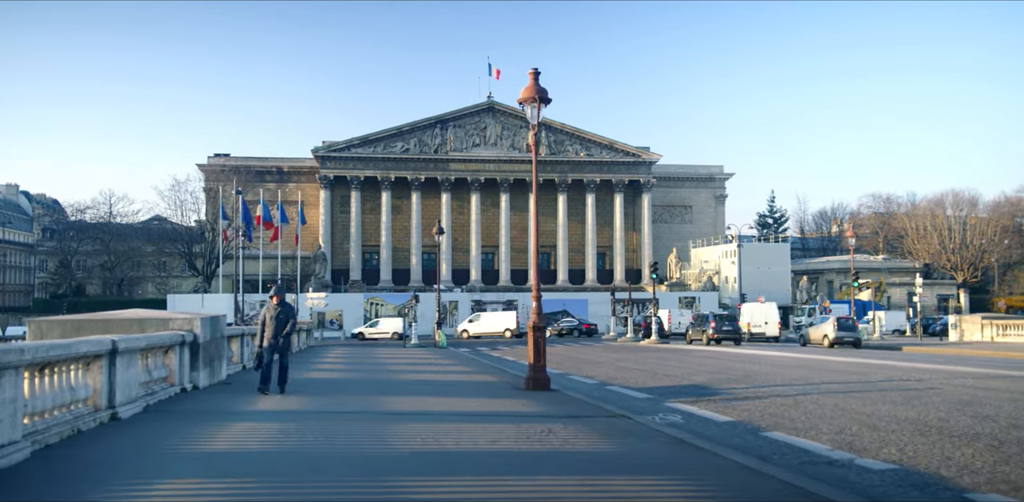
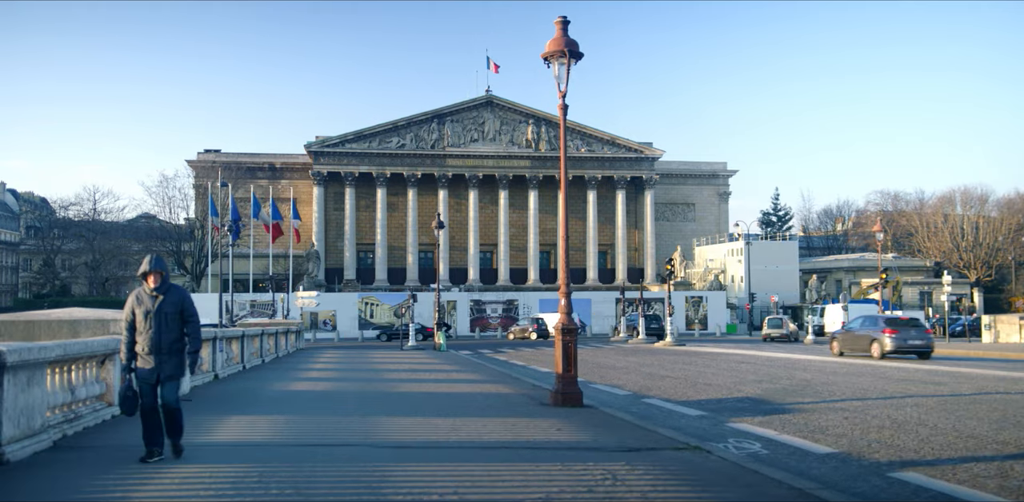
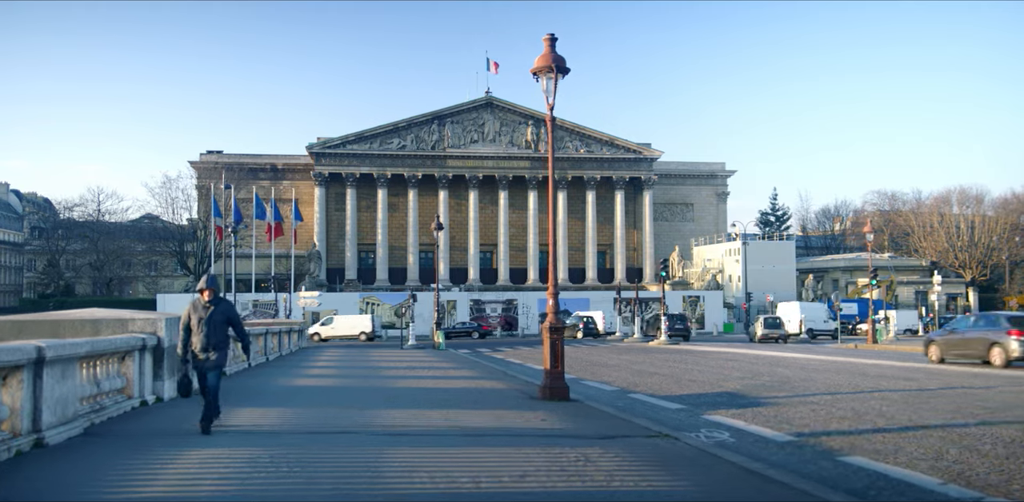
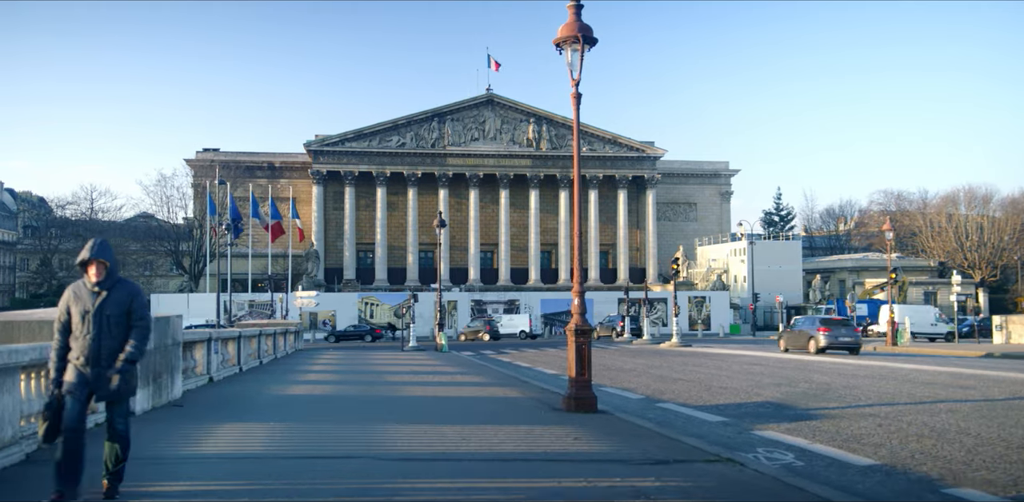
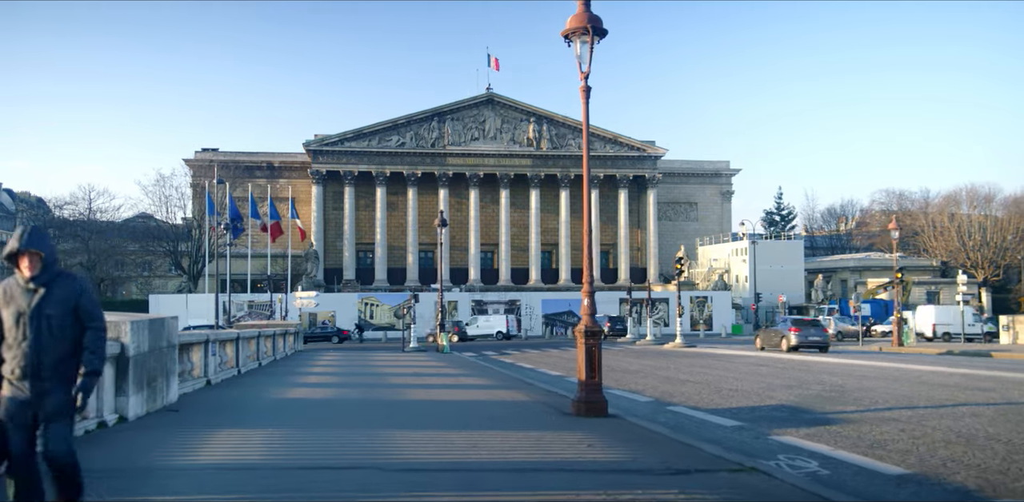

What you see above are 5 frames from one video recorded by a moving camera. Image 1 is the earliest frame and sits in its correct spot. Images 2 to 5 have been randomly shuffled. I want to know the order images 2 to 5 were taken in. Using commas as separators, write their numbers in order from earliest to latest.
3, 2, 4, 5
